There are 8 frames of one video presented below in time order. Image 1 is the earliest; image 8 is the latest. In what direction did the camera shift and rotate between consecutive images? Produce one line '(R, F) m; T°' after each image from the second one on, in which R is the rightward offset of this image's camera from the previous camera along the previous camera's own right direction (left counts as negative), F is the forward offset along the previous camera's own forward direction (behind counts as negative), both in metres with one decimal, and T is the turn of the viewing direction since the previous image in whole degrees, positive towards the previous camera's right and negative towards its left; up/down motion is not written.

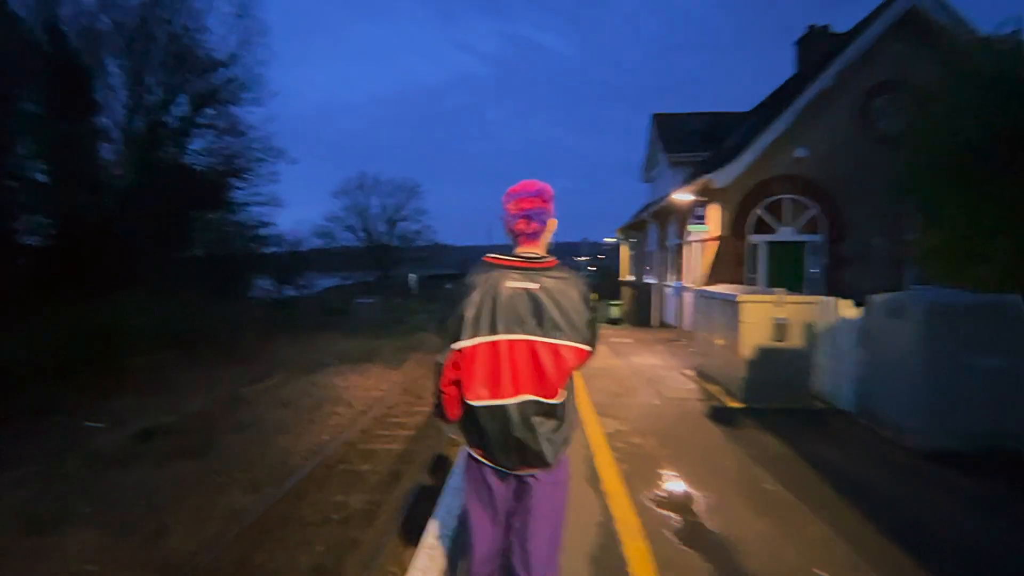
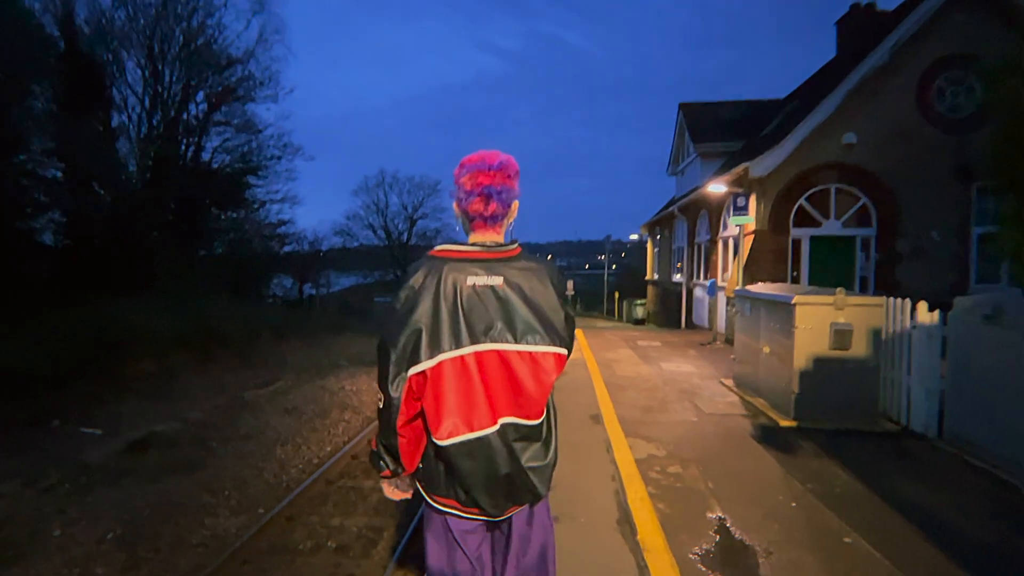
(0.0, +0.8) m; -2°
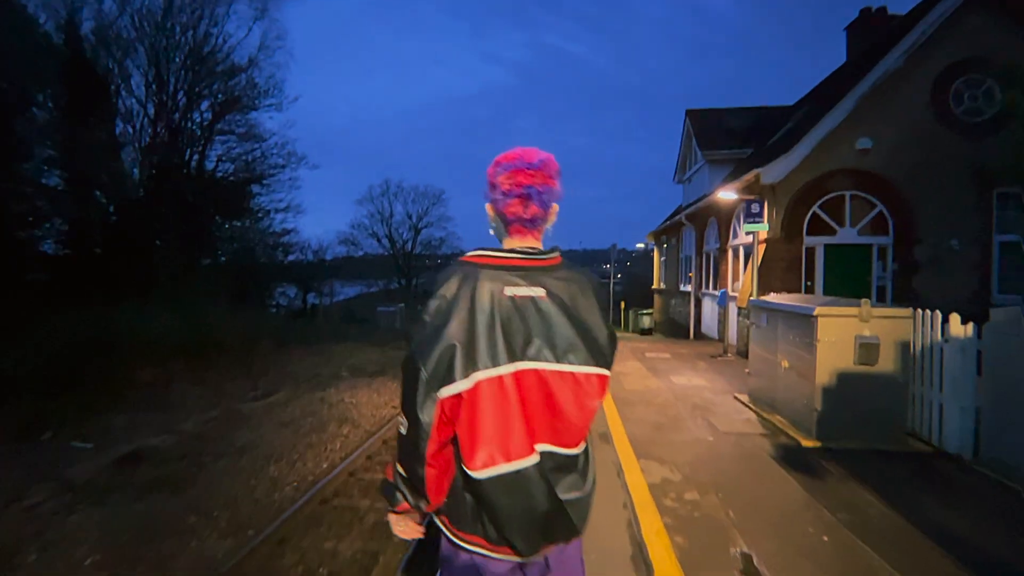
(0.0, +0.3) m; 0°
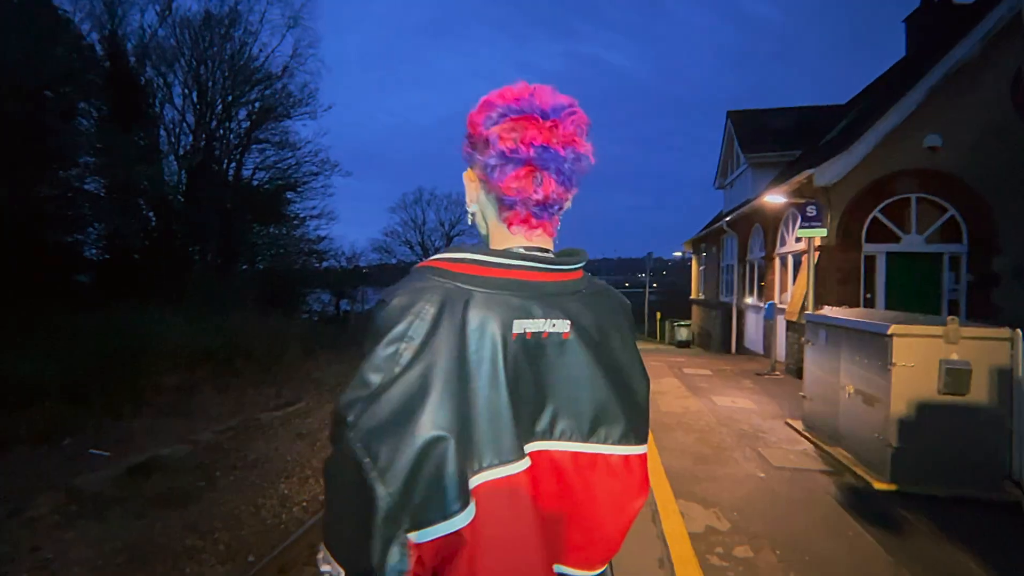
(+0.1, +0.6) m; -3°
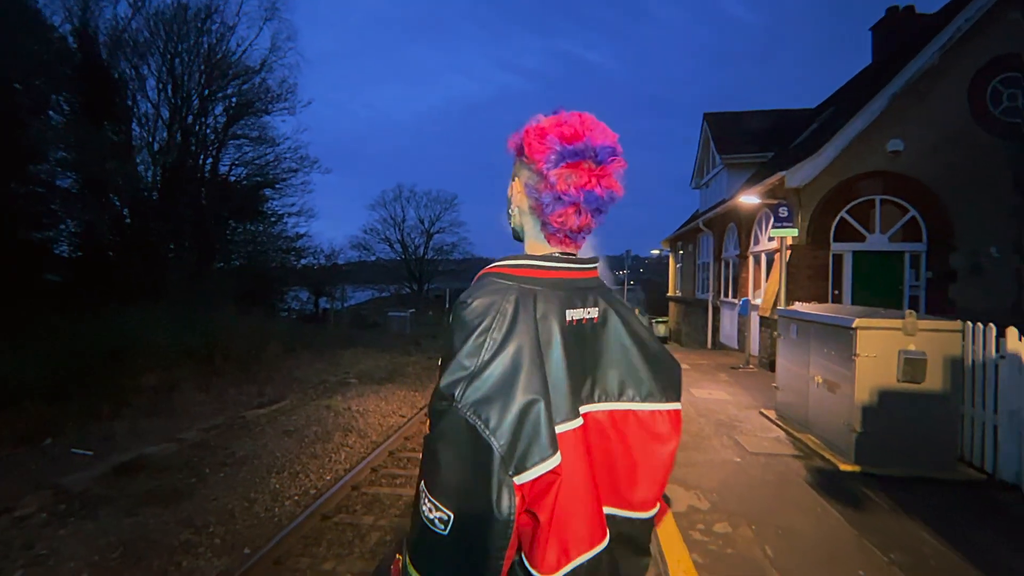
(-0.1, -0.3) m; +2°
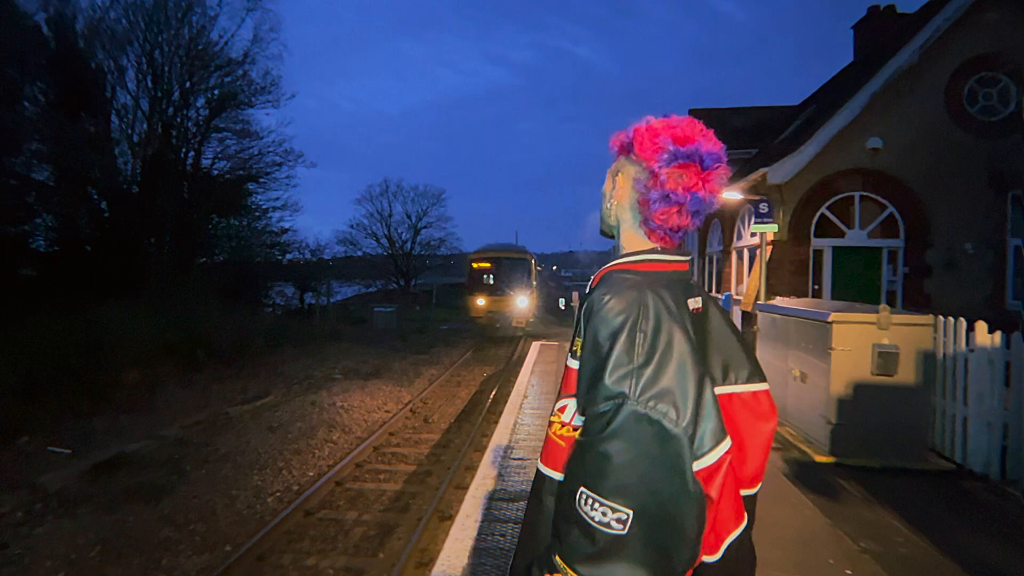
(0.0, 0.0) m; +1°
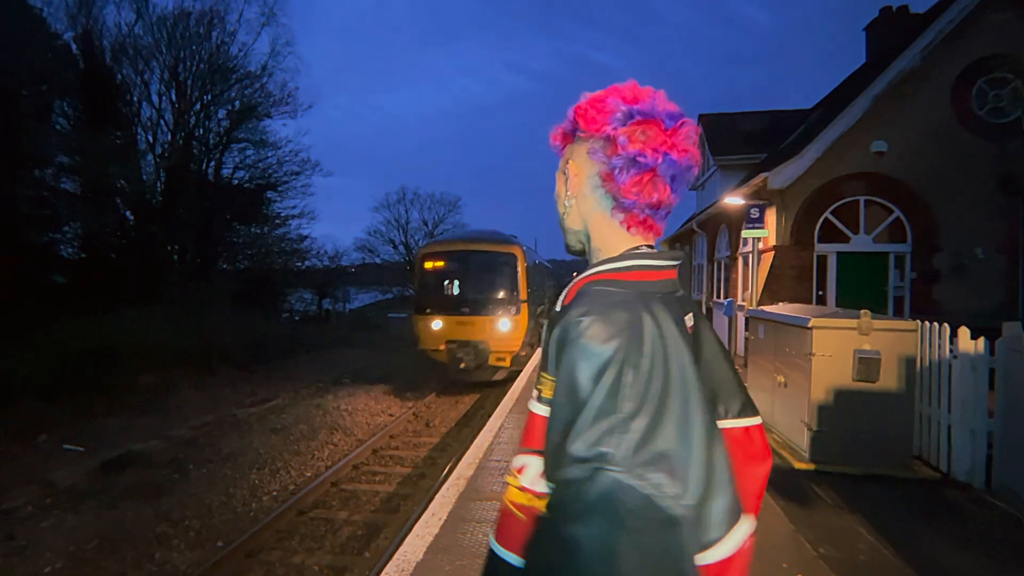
(+0.3, 0.0) m; -2°
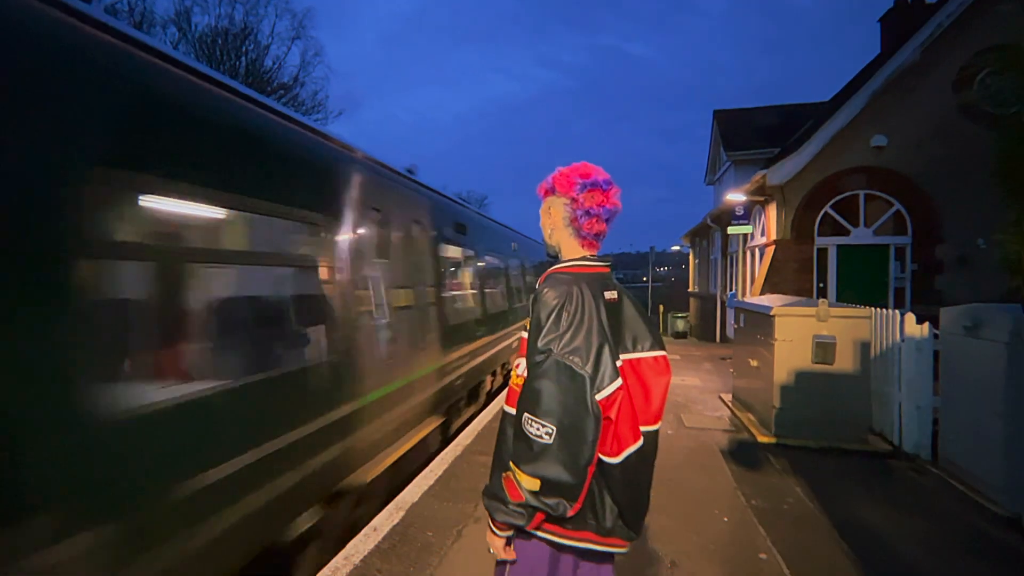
(+0.3, -0.6) m; -3°
